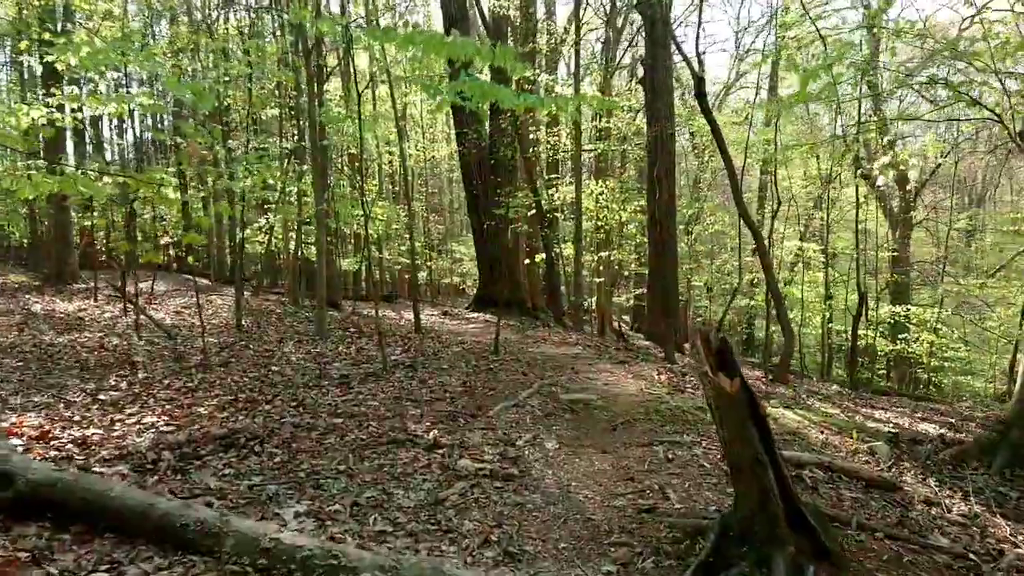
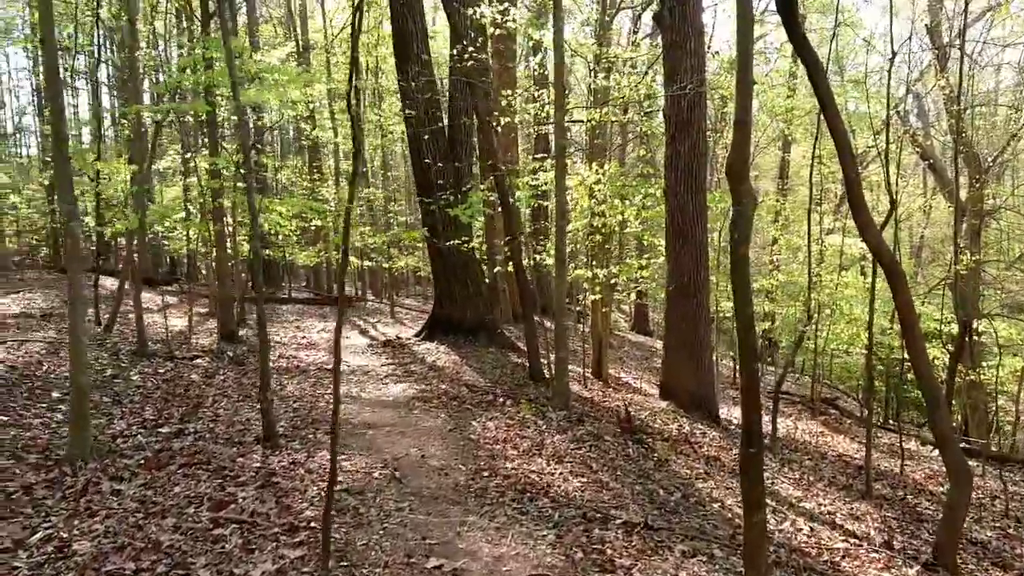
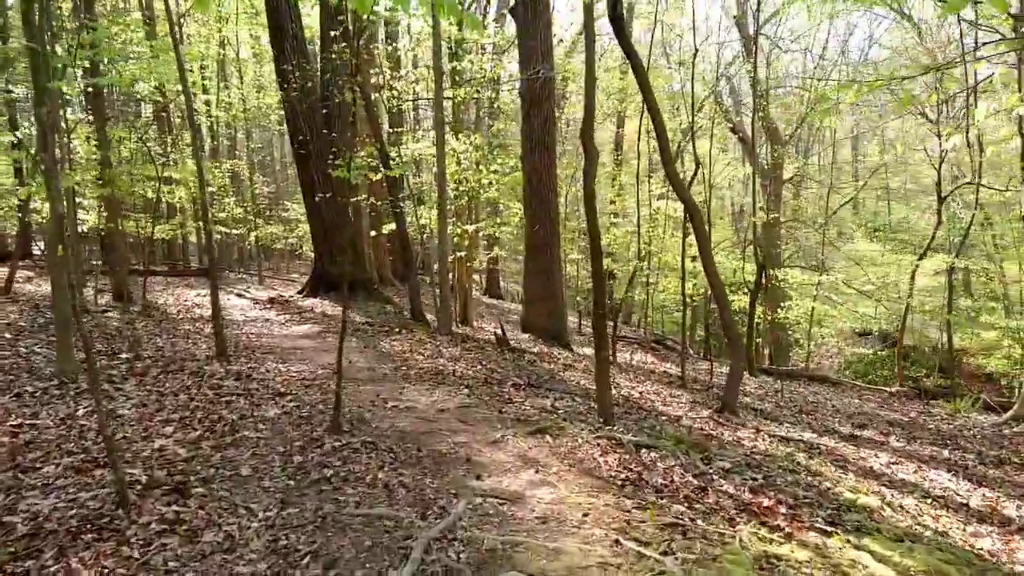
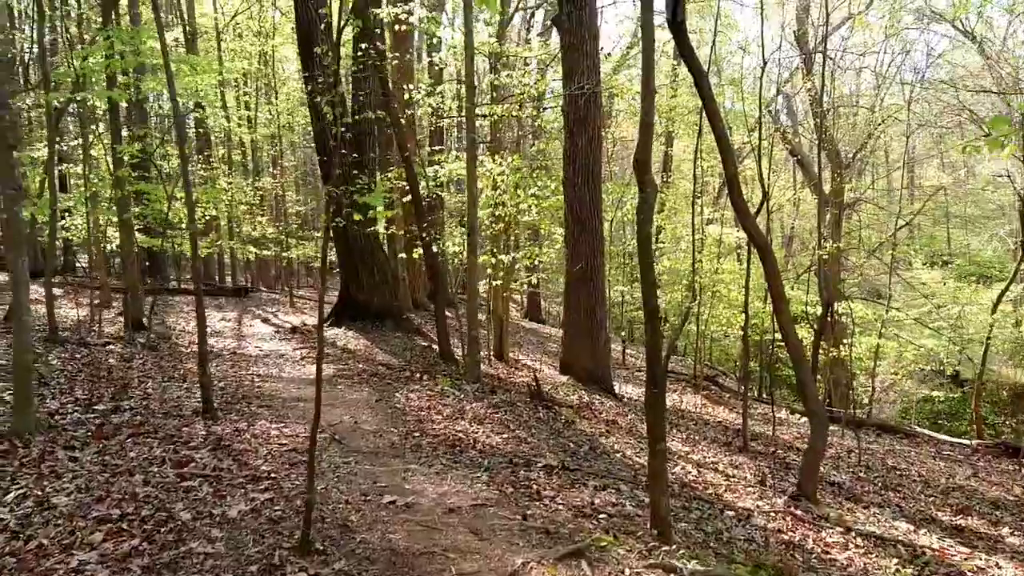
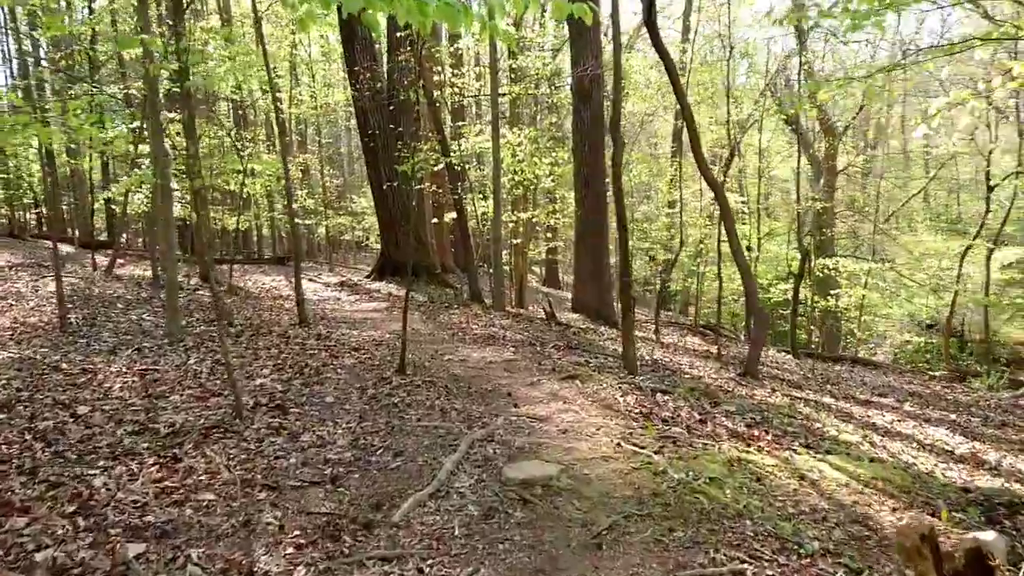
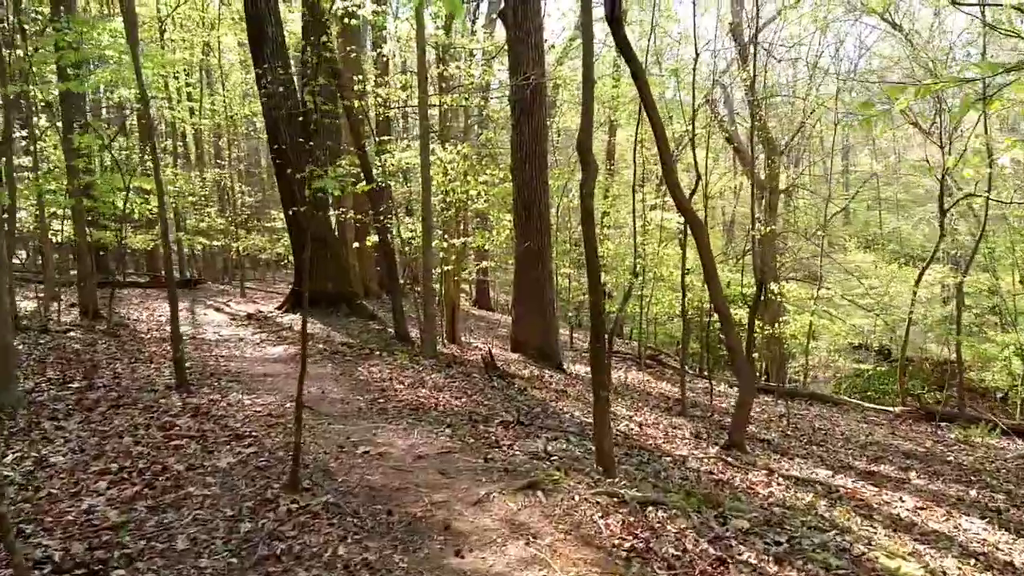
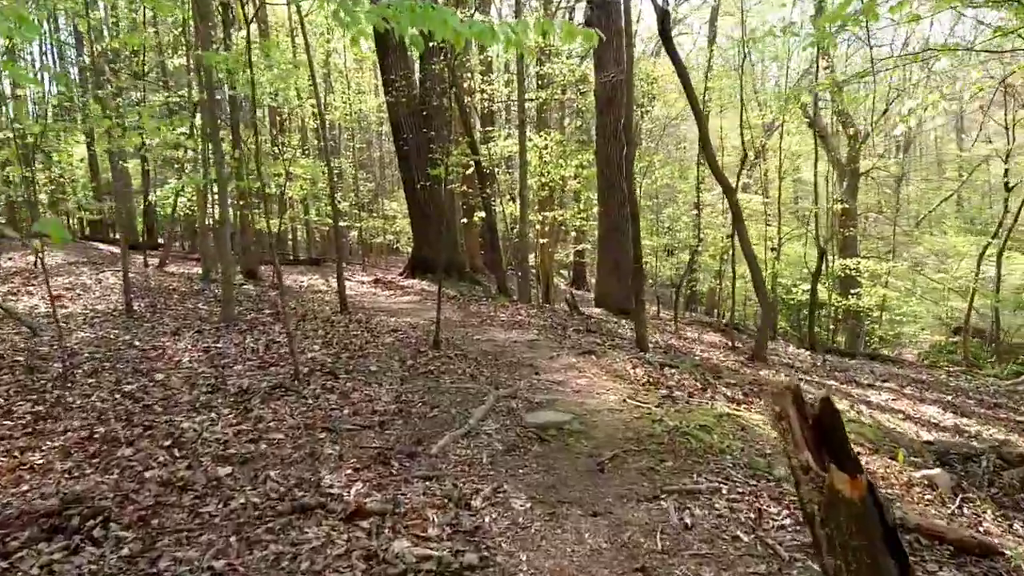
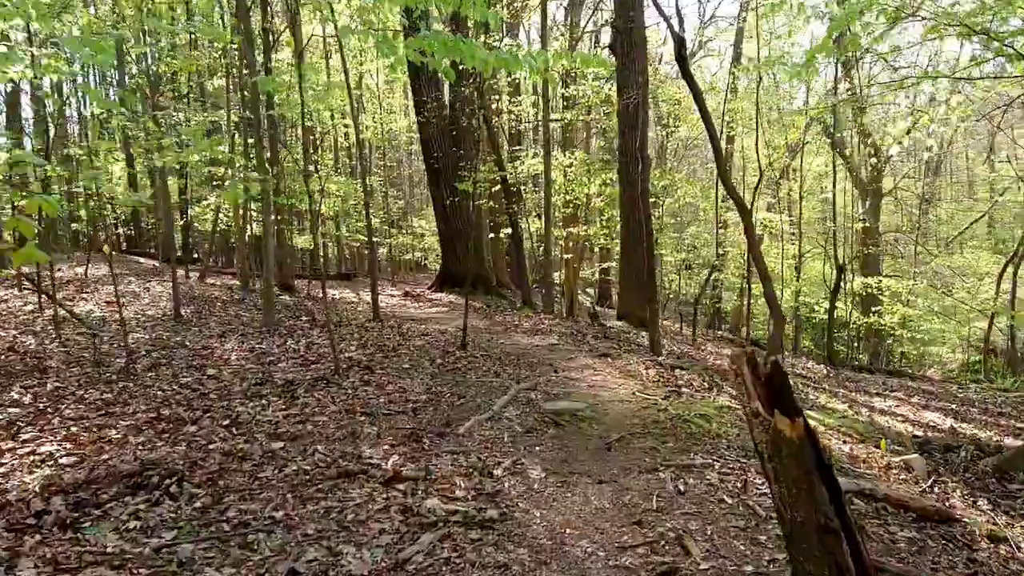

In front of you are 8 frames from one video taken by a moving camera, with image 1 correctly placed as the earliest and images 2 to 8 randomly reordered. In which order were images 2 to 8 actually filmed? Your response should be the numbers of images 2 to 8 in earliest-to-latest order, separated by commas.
8, 7, 5, 3, 6, 4, 2
